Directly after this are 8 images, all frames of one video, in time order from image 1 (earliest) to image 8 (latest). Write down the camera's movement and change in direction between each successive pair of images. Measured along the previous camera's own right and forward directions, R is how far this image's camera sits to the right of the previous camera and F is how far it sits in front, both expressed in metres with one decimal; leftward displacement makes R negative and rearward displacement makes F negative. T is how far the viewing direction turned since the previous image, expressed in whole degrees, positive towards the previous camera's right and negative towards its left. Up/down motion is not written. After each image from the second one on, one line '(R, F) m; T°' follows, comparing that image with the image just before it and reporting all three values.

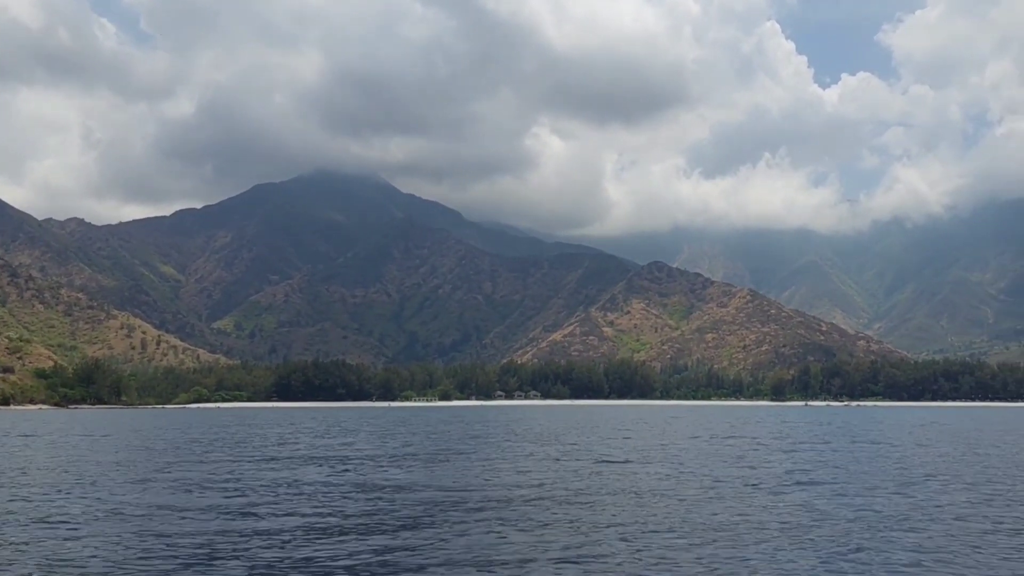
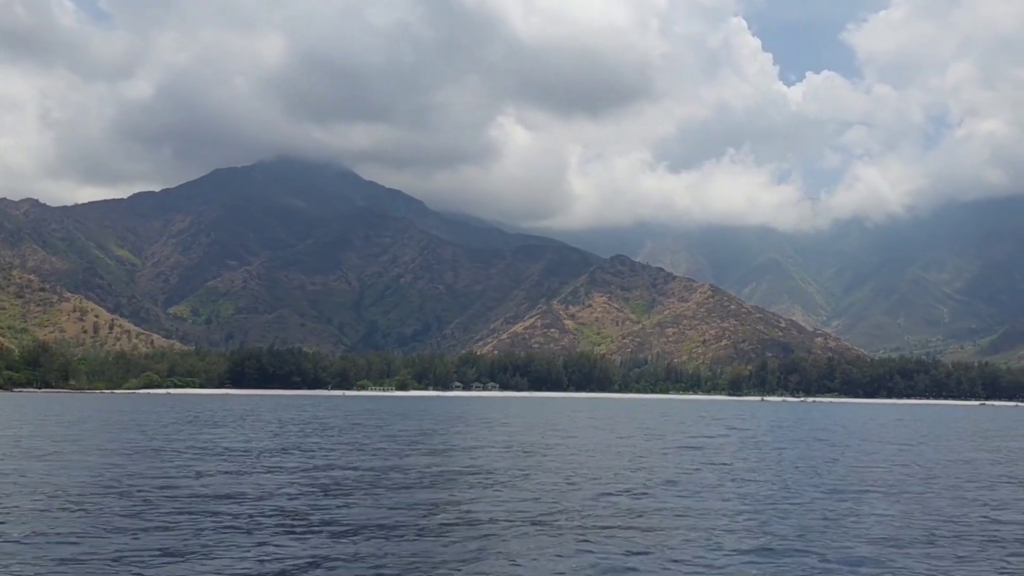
(+1.9, +2.9) m; +2°
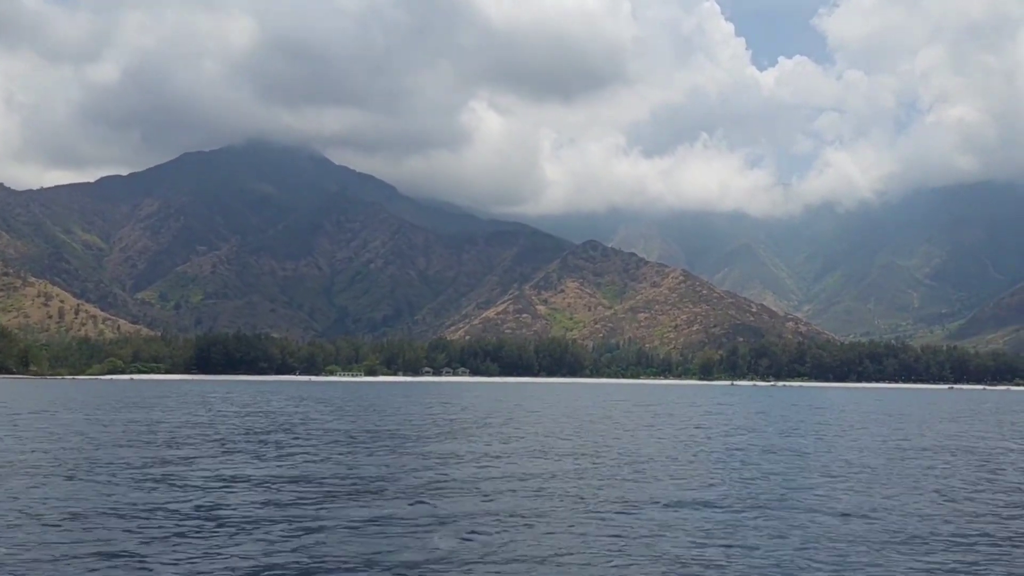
(+1.7, +2.5) m; +2°
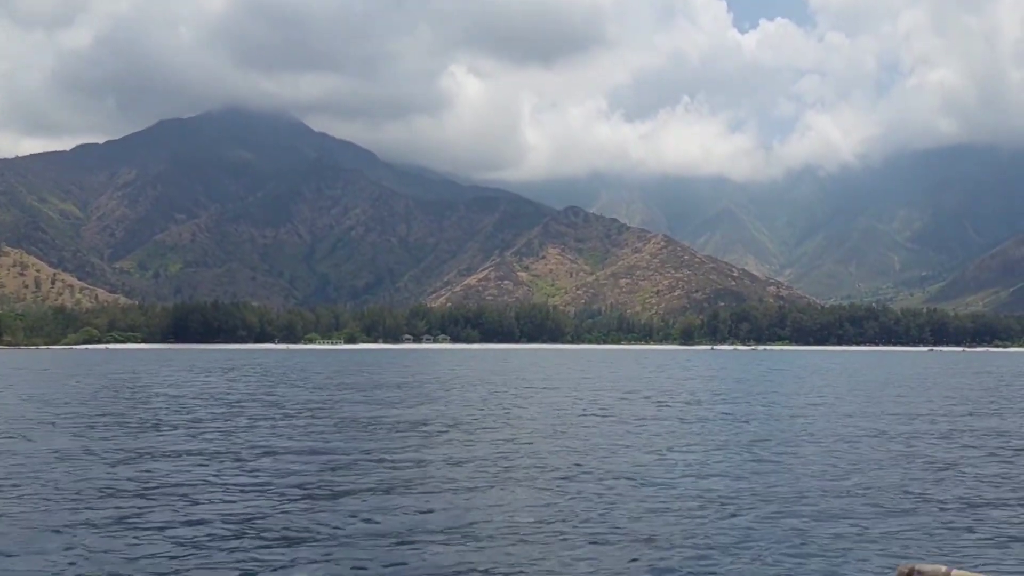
(+1.8, +1.9) m; +1°
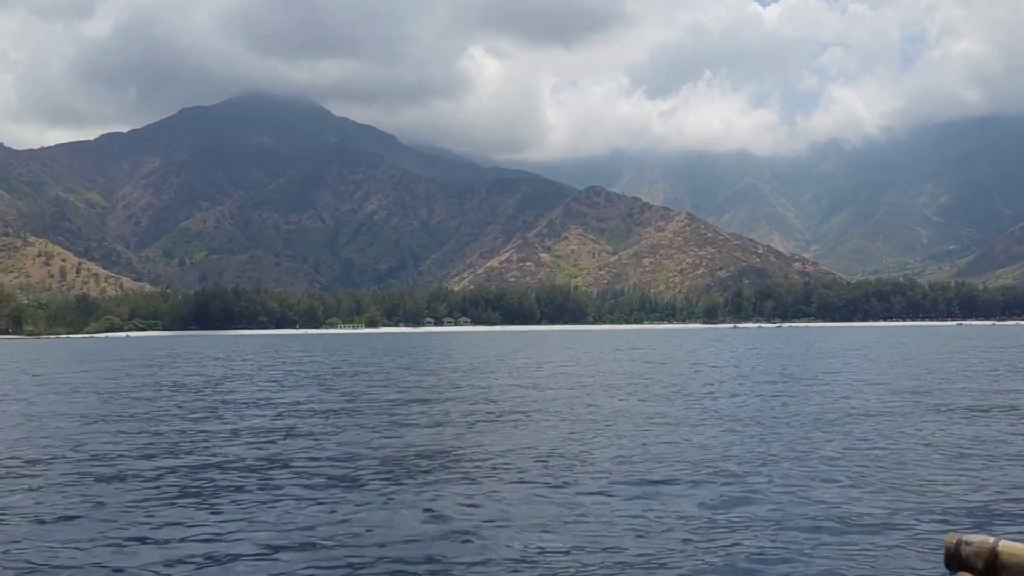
(+2.3, +2.7) m; -2°
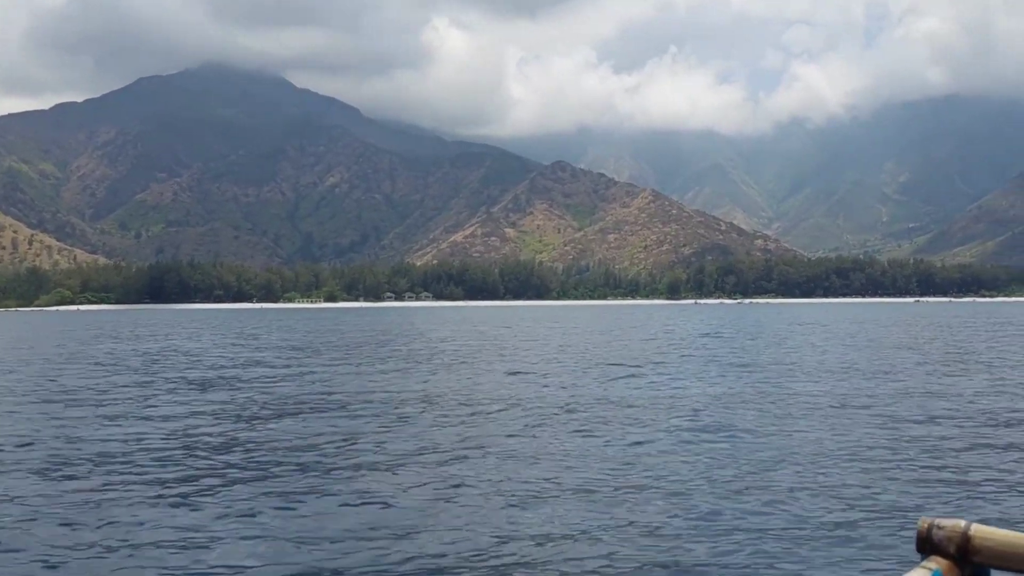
(+1.5, +2.8) m; +2°
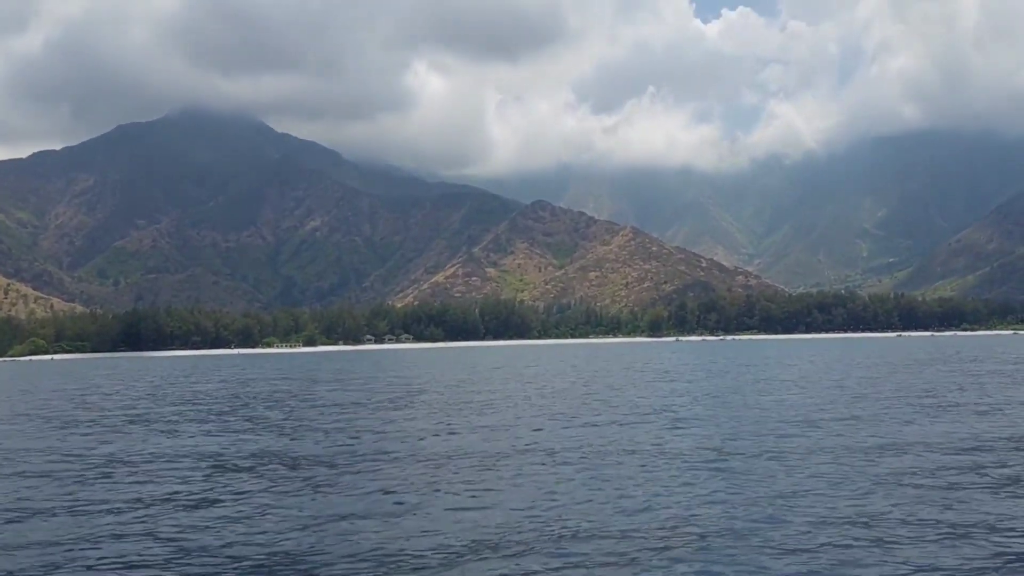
(+1.3, +2.0) m; +1°
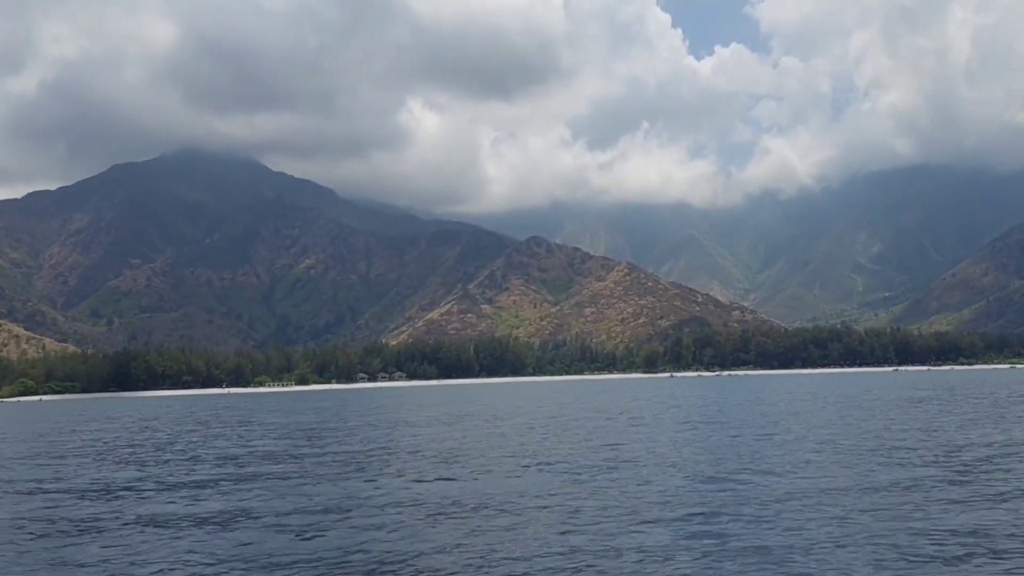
(+1.1, +1.6) m; 0°
